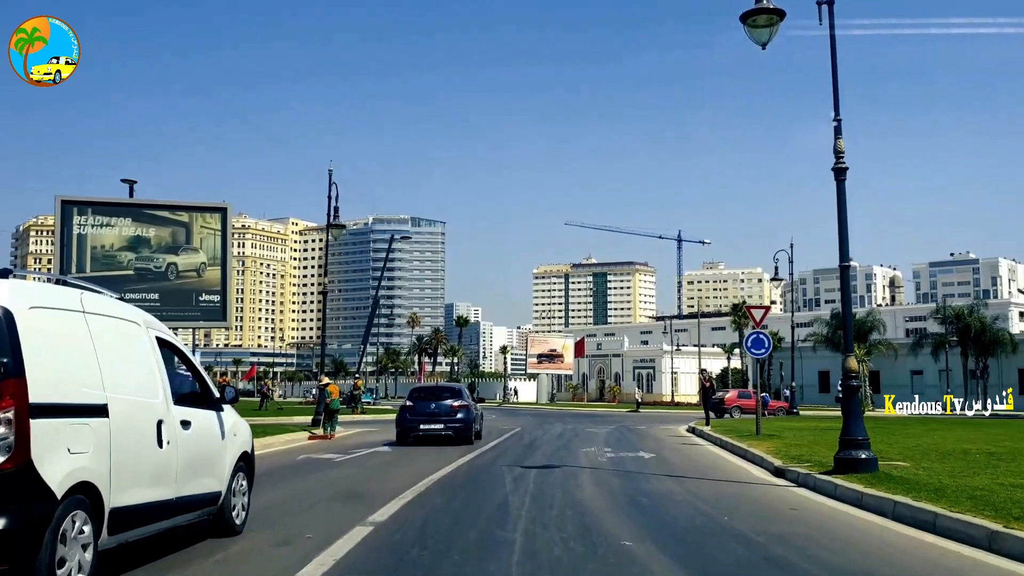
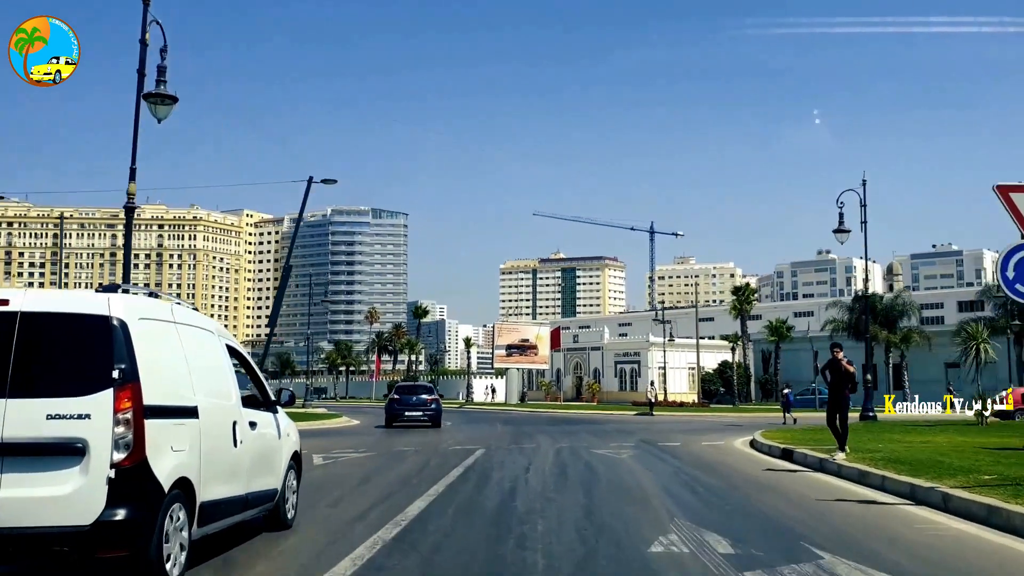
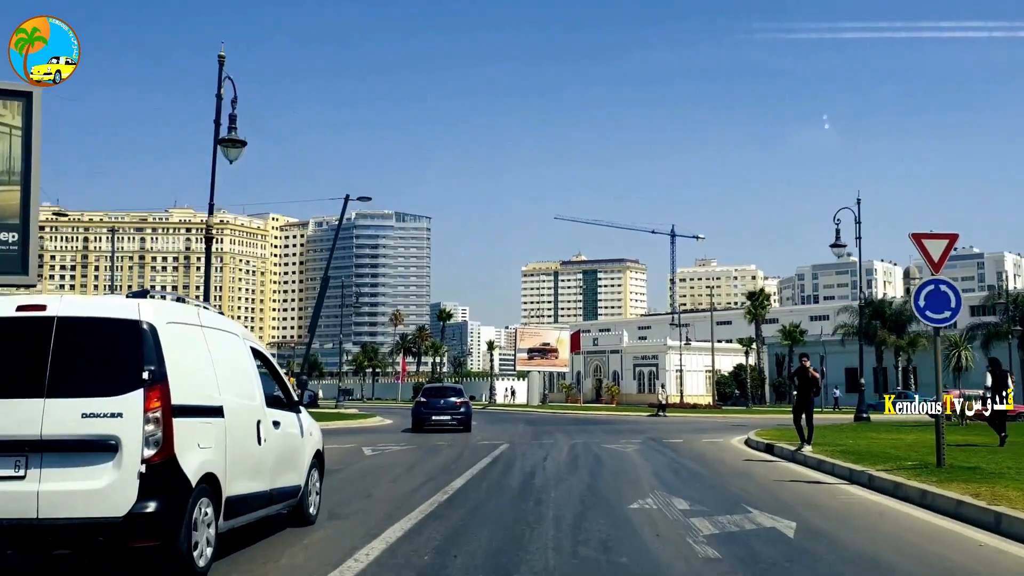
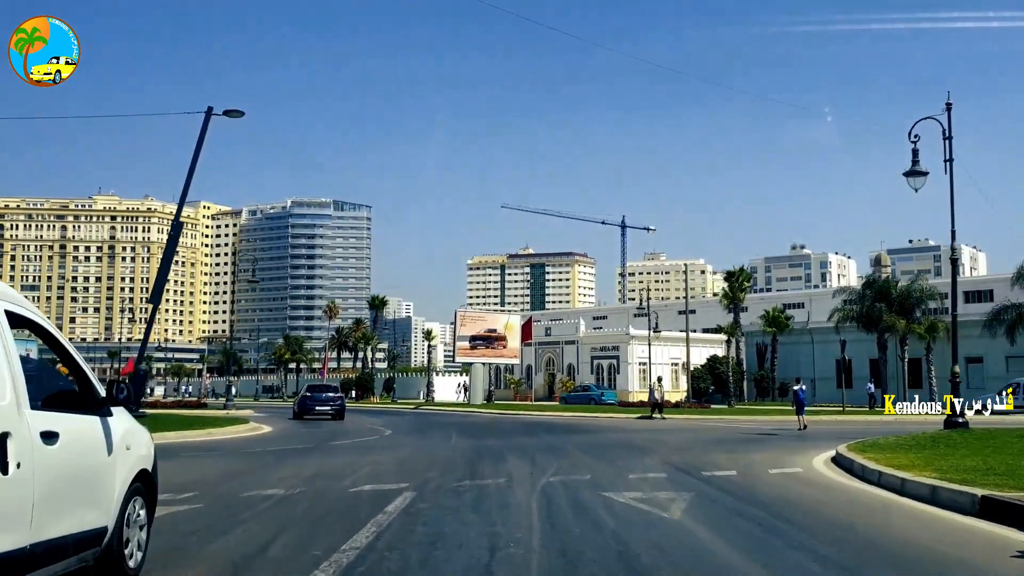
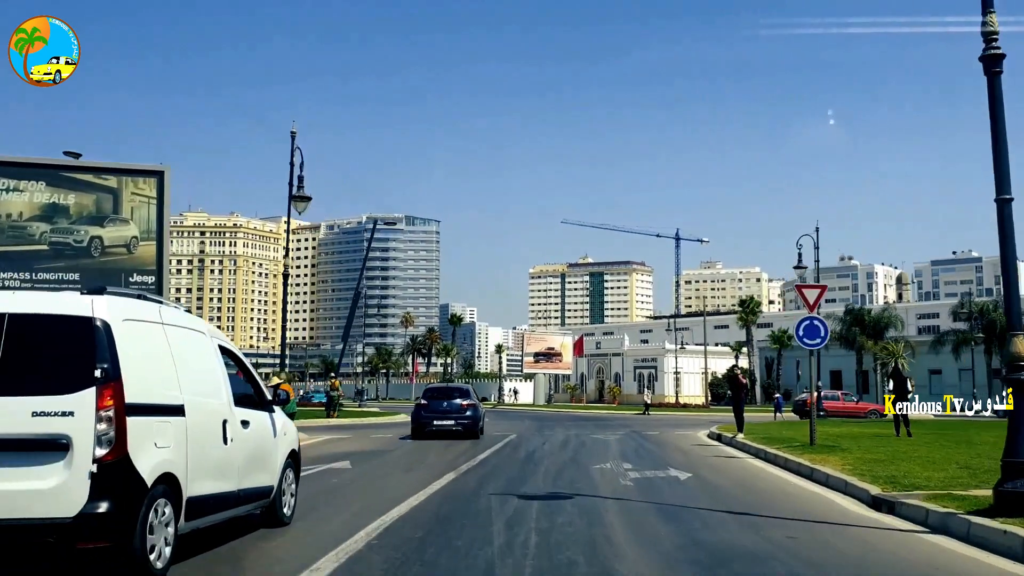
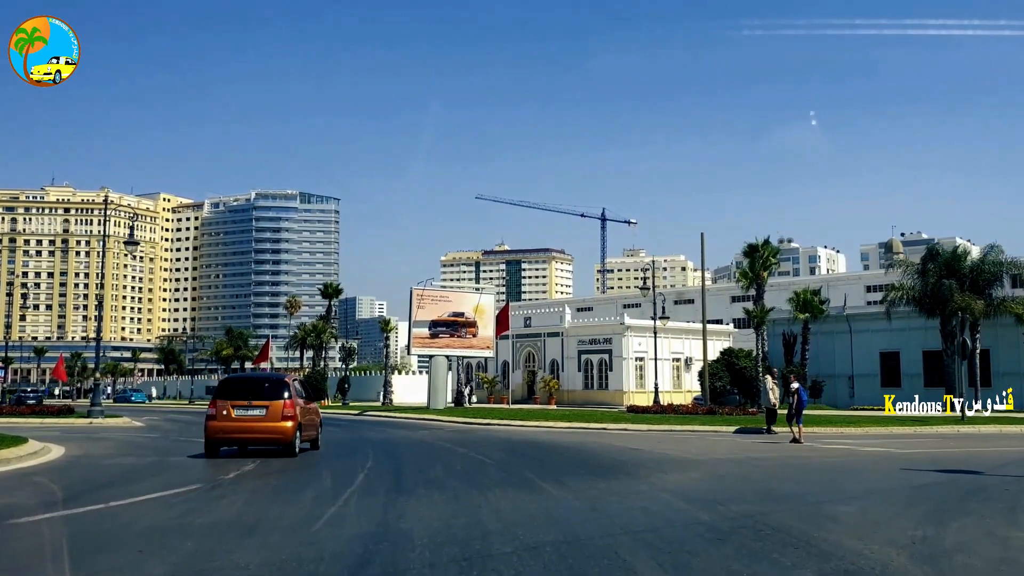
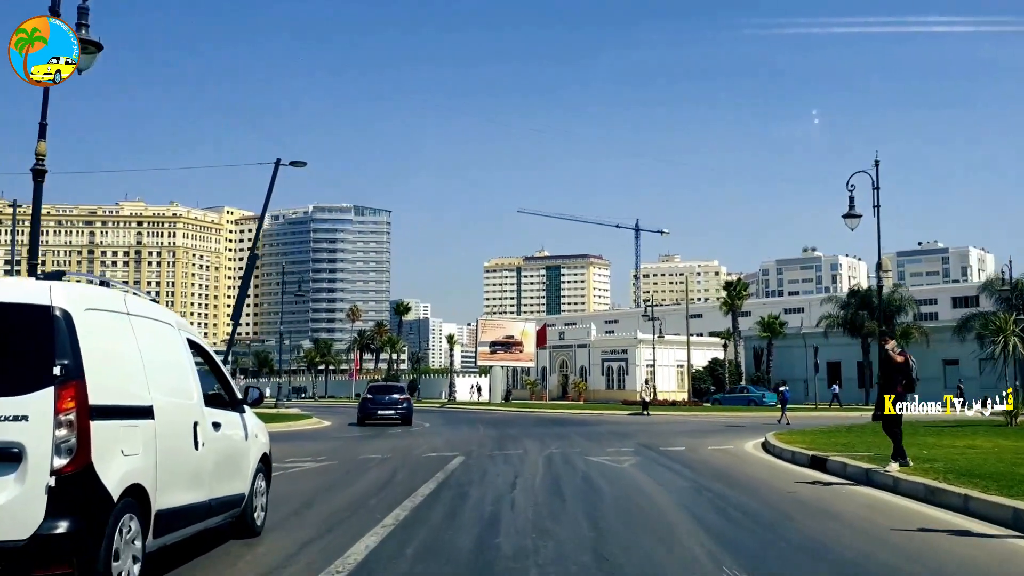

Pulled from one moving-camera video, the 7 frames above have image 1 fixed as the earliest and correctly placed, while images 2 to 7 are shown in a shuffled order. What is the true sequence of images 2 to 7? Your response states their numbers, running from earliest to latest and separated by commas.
5, 3, 2, 7, 4, 6
